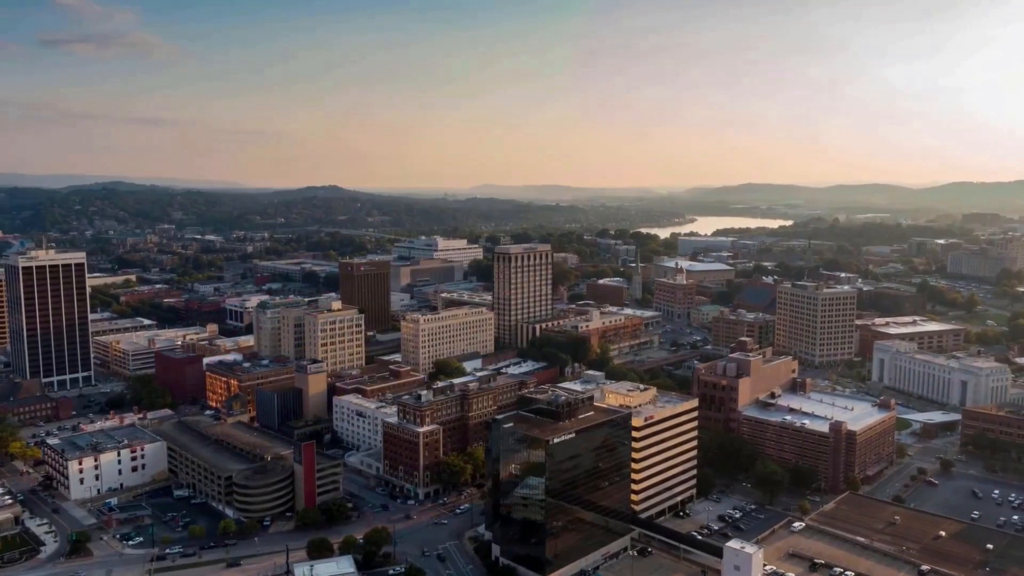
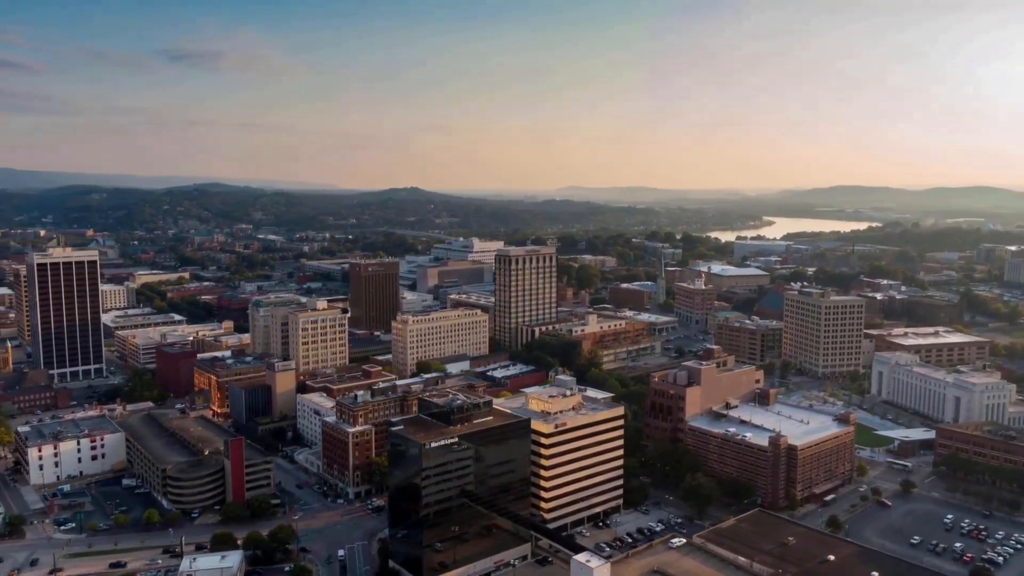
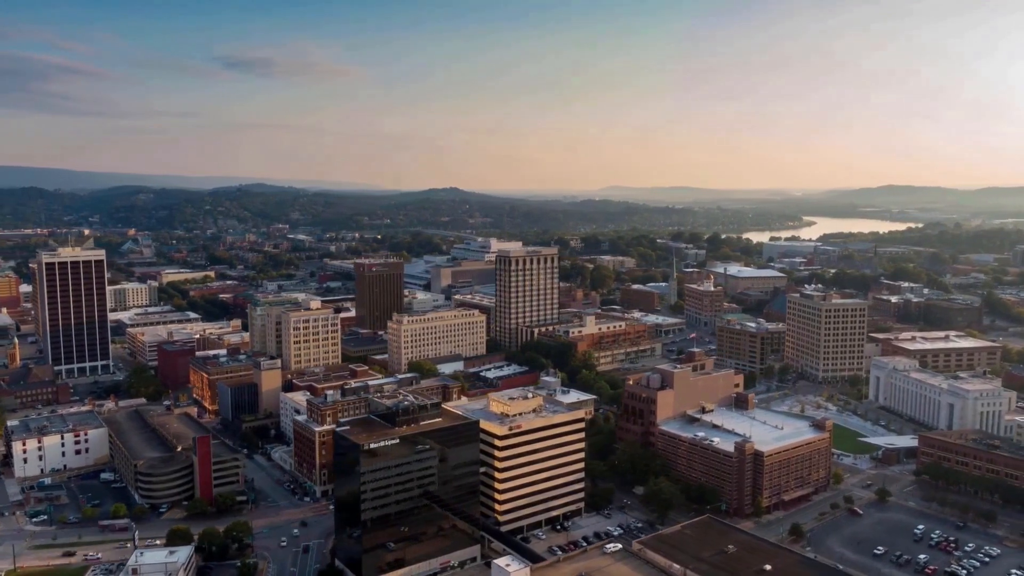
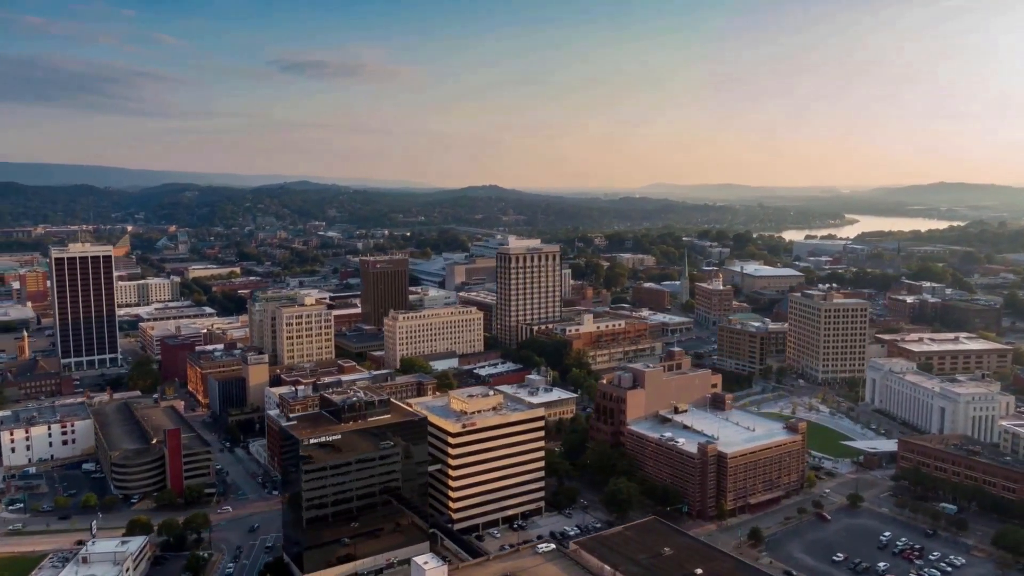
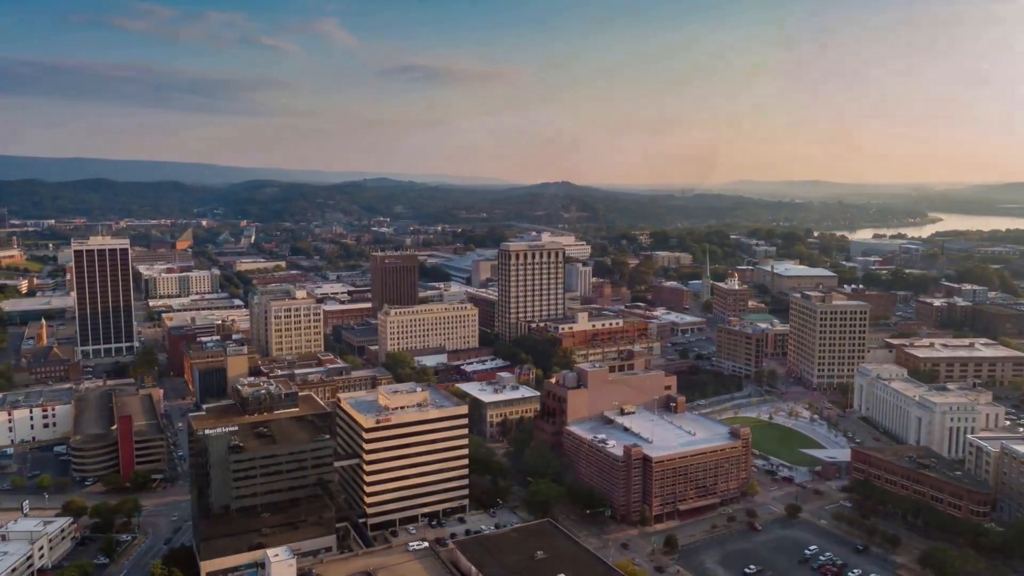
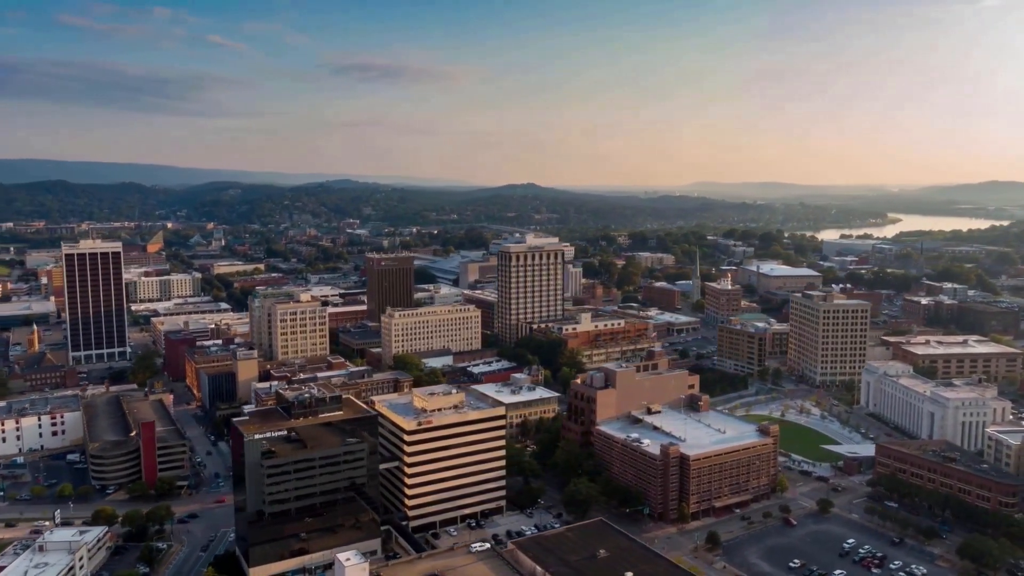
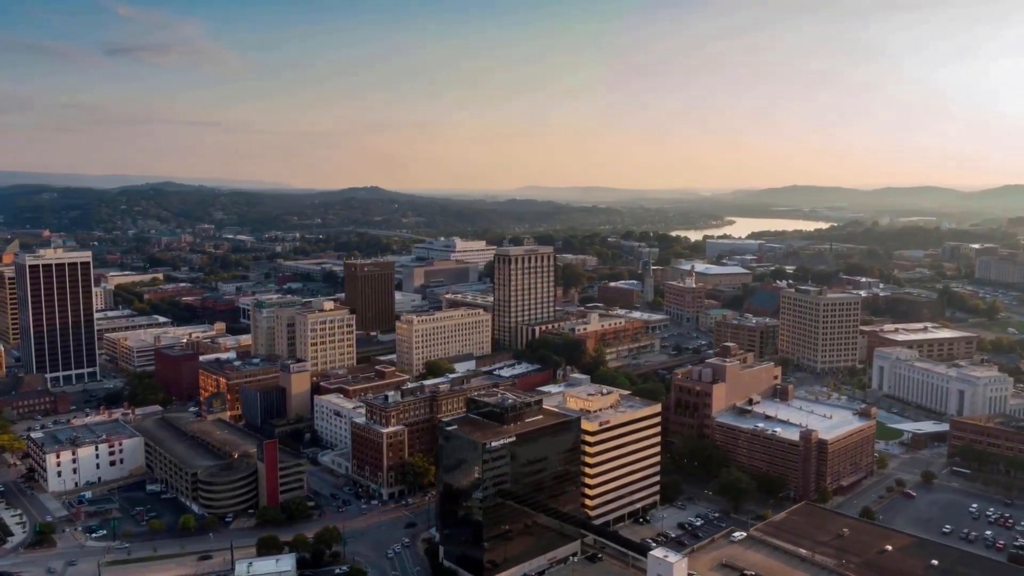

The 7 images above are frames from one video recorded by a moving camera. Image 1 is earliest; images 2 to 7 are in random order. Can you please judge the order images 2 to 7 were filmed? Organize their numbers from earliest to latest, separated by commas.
7, 2, 3, 4, 6, 5
